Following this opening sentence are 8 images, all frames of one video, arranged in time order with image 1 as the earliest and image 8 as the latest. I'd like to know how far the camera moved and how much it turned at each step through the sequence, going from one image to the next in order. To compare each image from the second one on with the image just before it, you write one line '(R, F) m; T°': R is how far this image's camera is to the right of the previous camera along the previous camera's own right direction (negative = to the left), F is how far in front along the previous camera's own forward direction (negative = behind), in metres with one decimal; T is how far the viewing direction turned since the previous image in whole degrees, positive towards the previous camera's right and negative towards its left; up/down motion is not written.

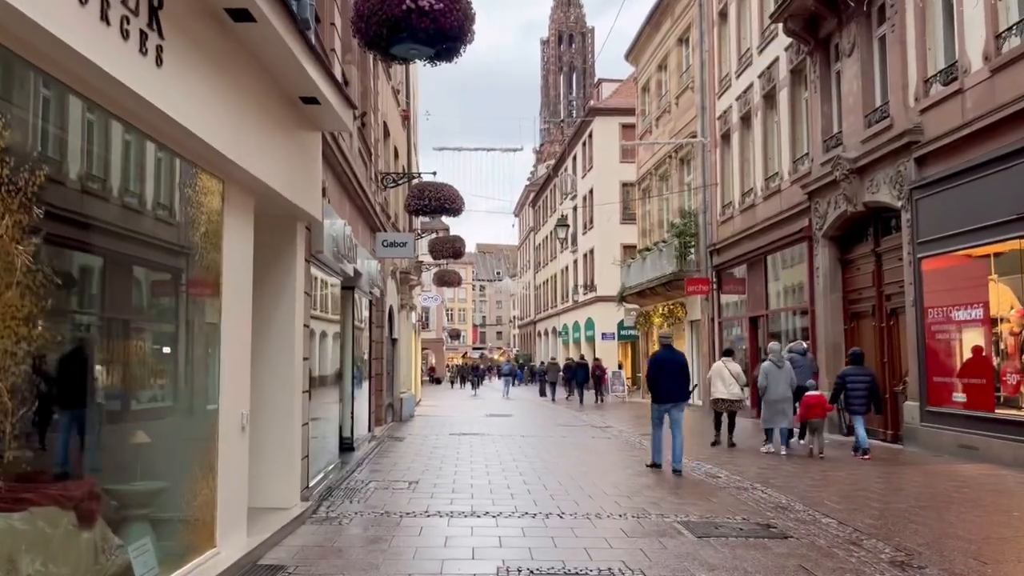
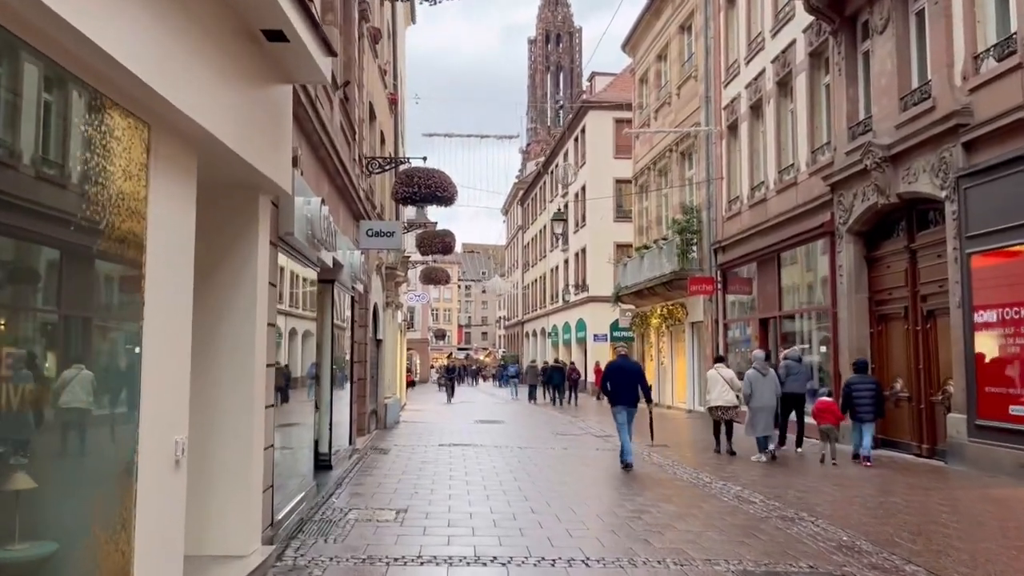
(-0.2, +1.5) m; +1°
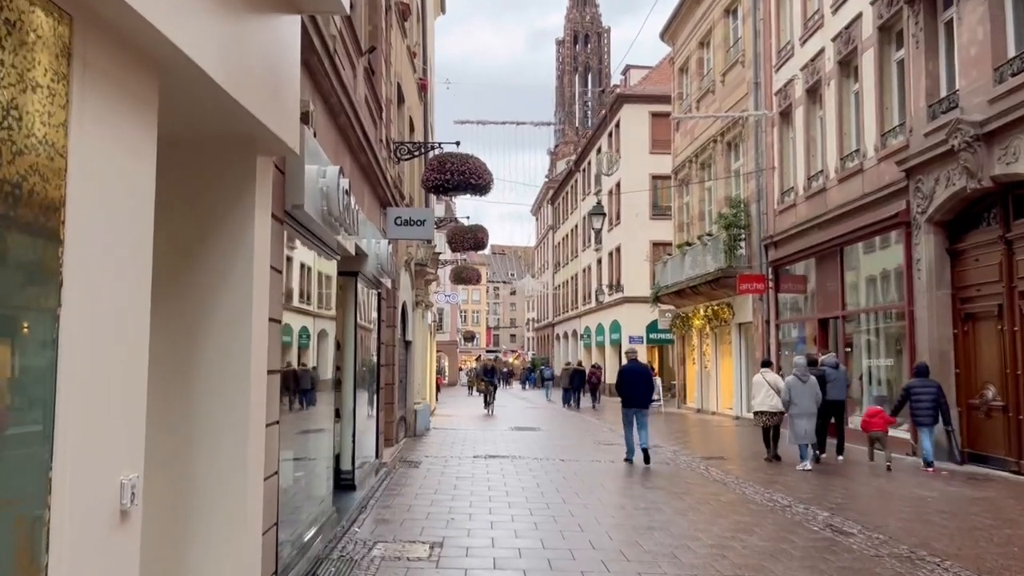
(-0.2, +1.4) m; -2°
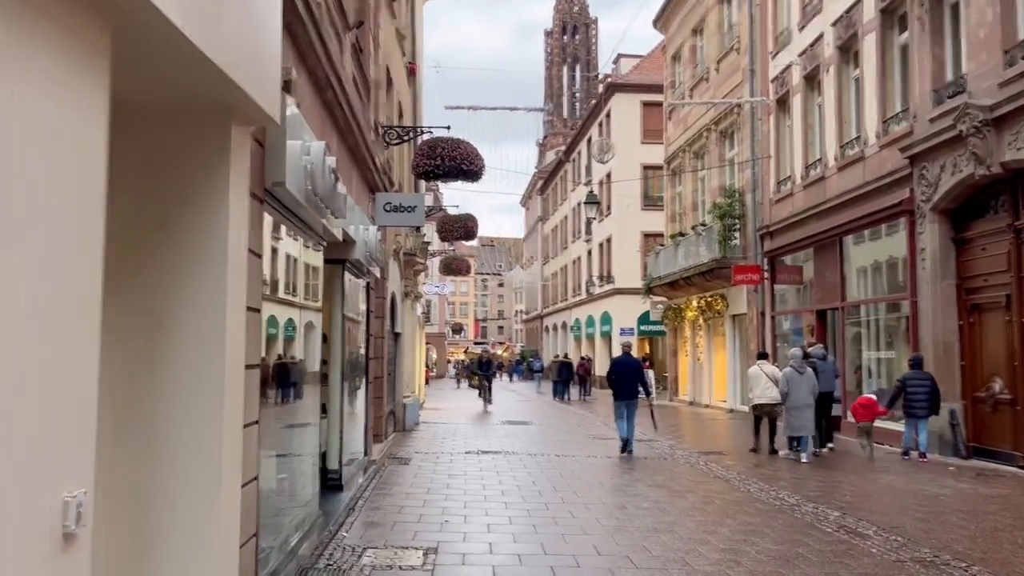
(-0.1, +0.5) m; +1°
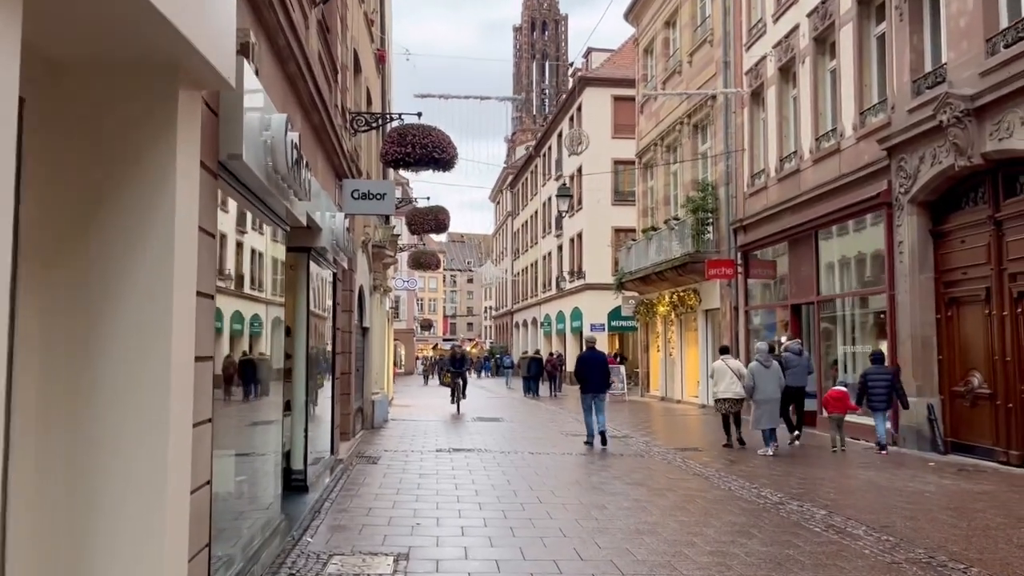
(-0.1, +0.4) m; +2°
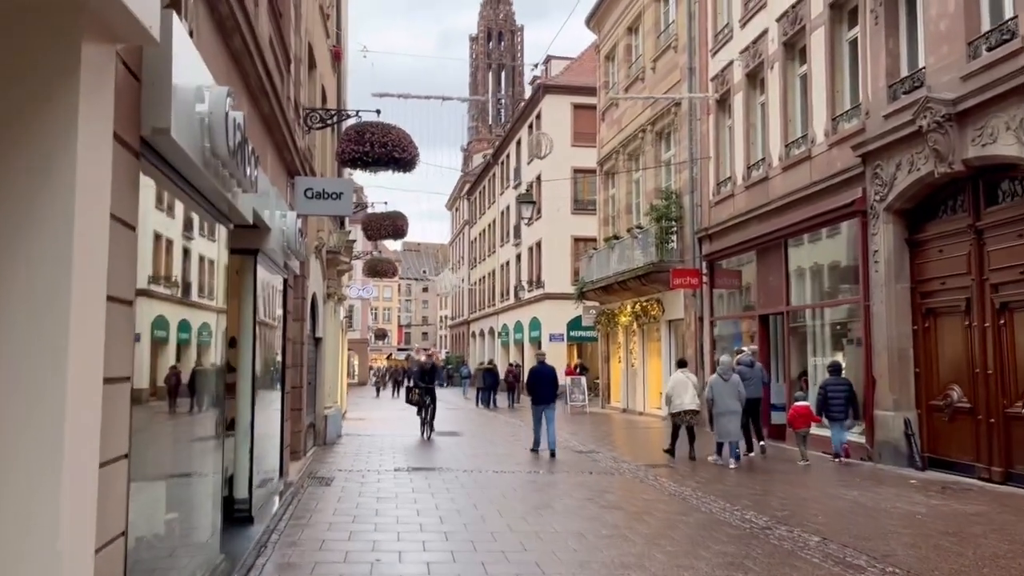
(-0.1, +0.7) m; +3°
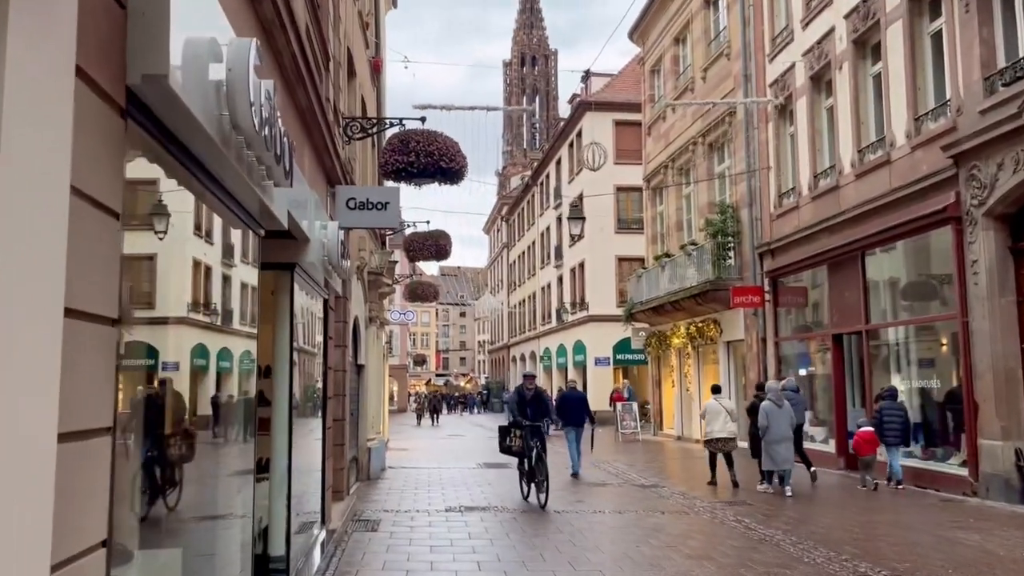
(-0.3, +1.1) m; -2°
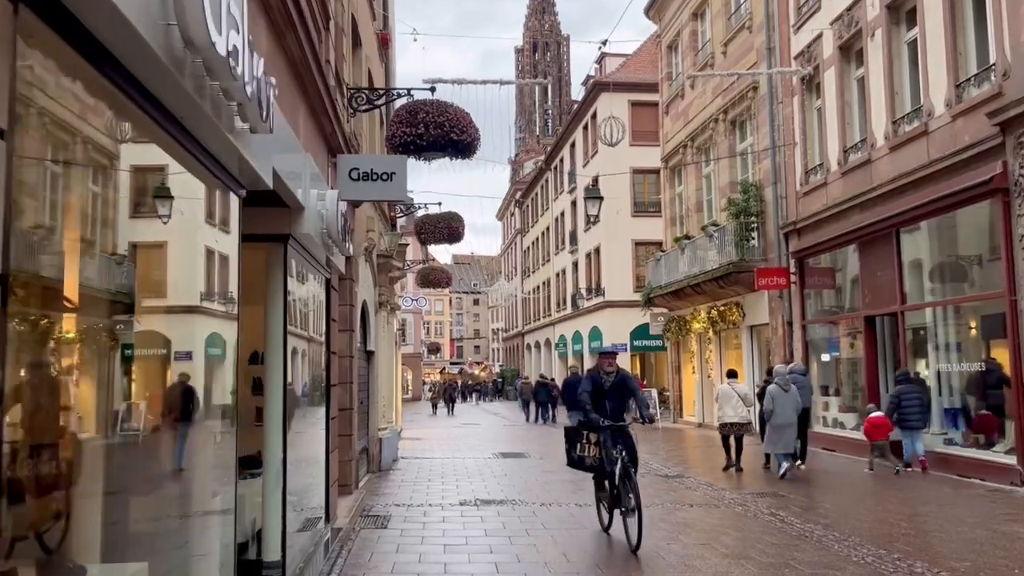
(0.0, +0.7) m; -1°
